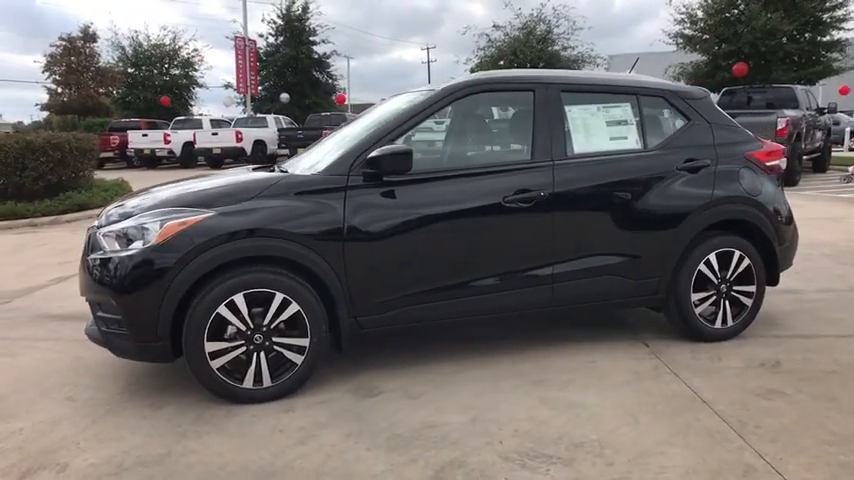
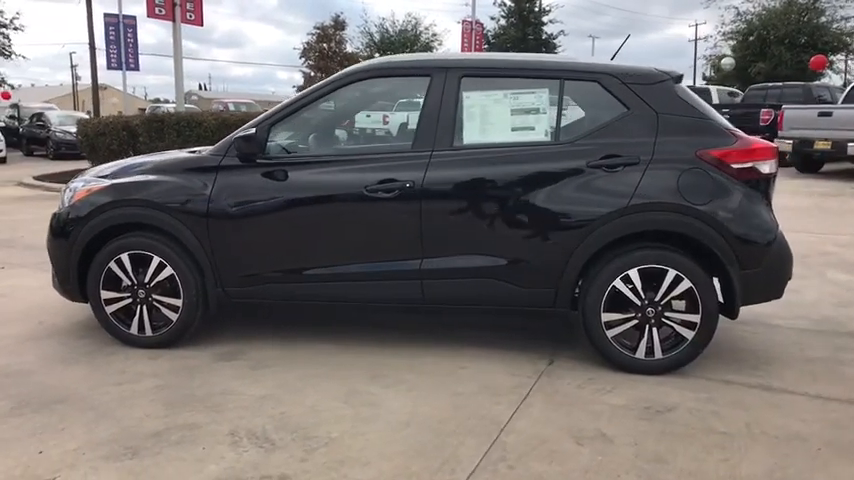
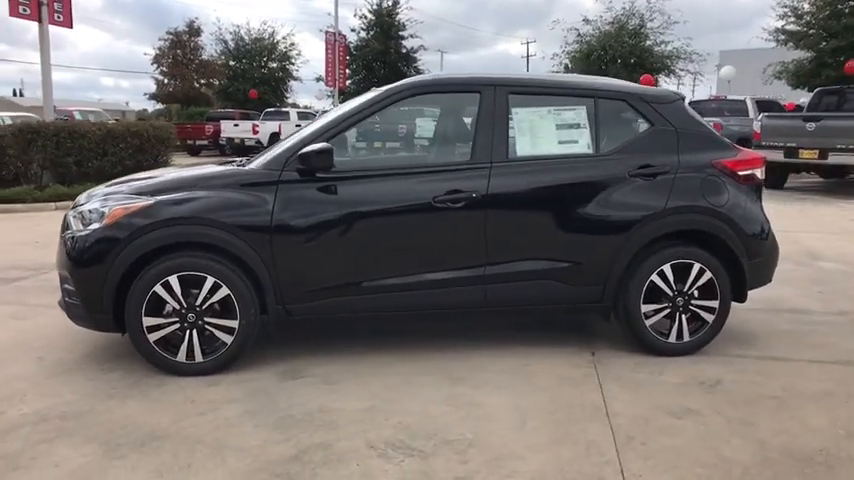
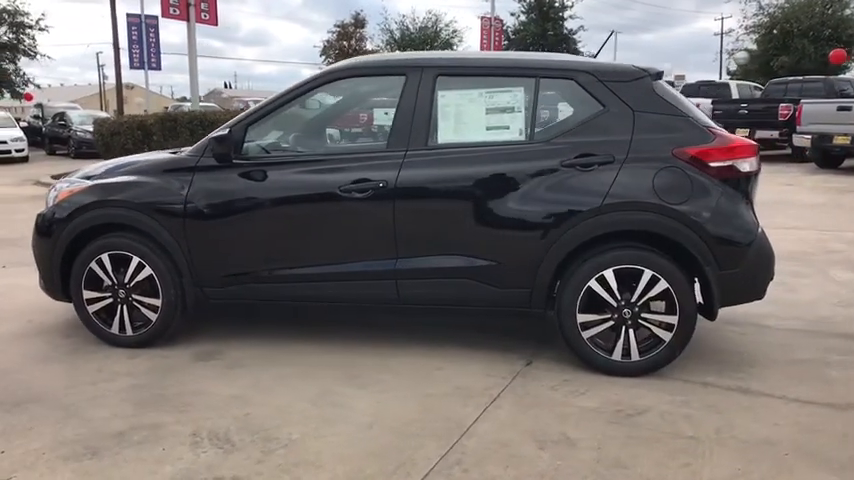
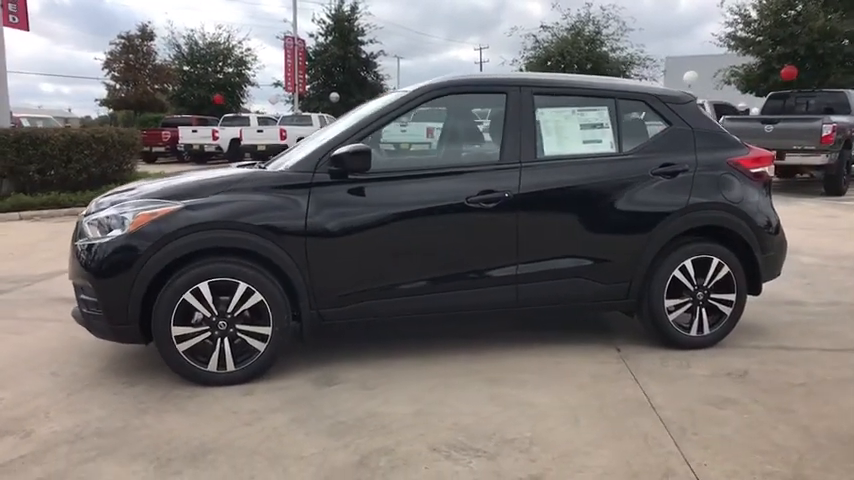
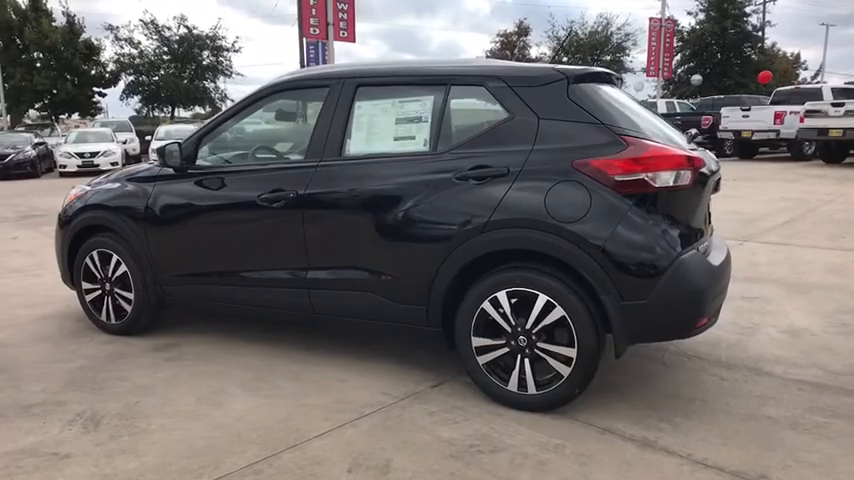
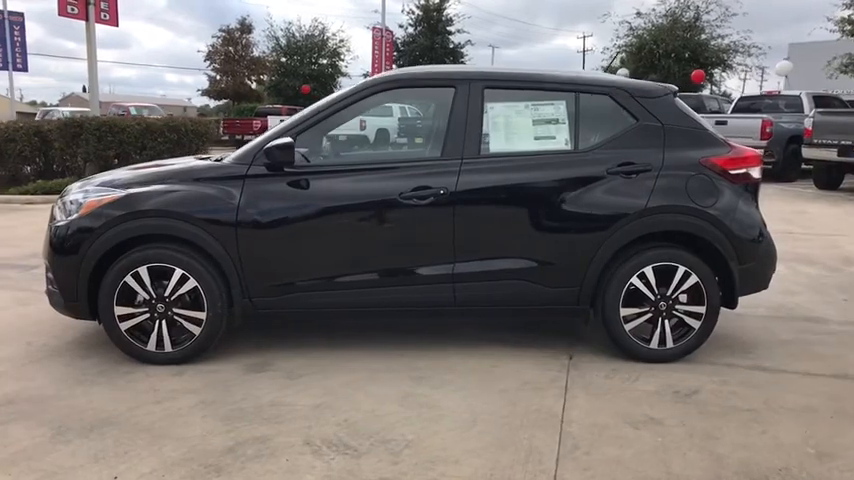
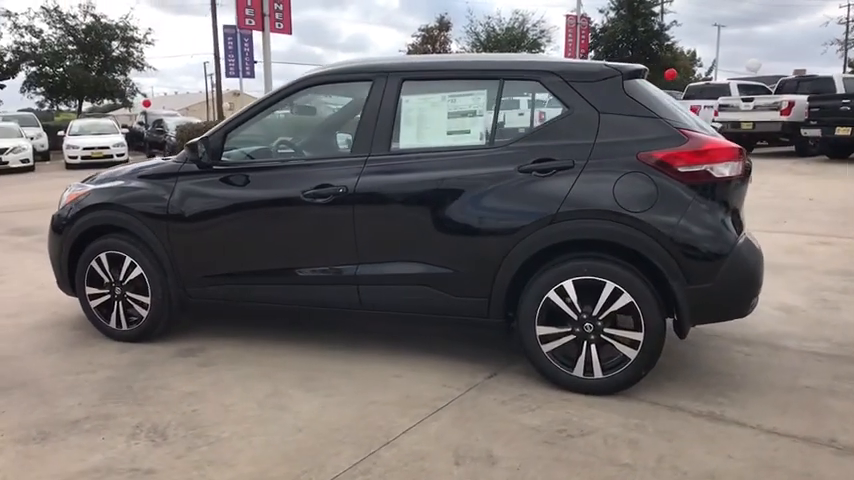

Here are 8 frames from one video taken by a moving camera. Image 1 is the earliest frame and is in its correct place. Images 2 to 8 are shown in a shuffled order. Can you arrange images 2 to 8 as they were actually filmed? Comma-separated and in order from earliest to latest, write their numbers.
5, 3, 7, 2, 4, 8, 6
